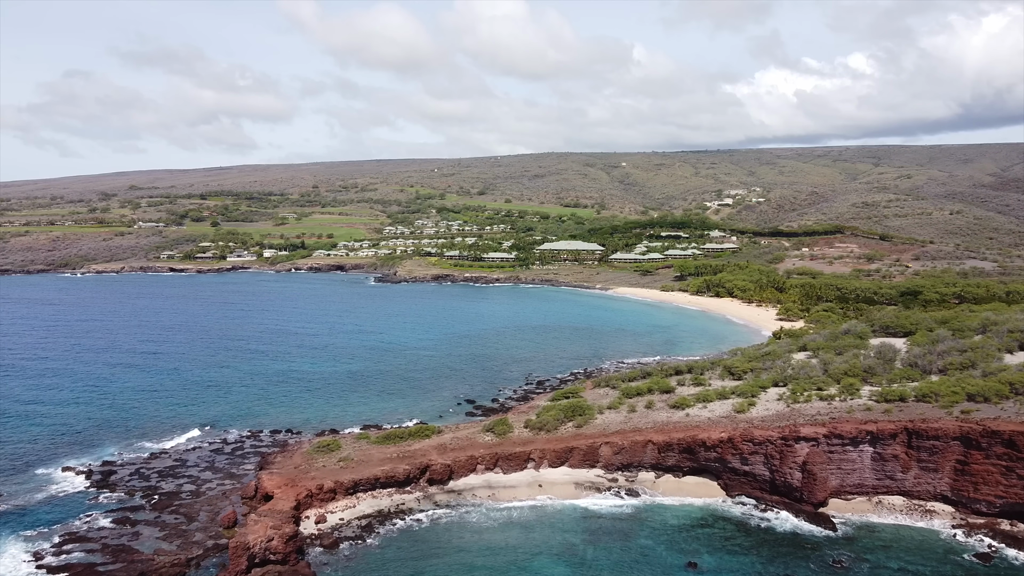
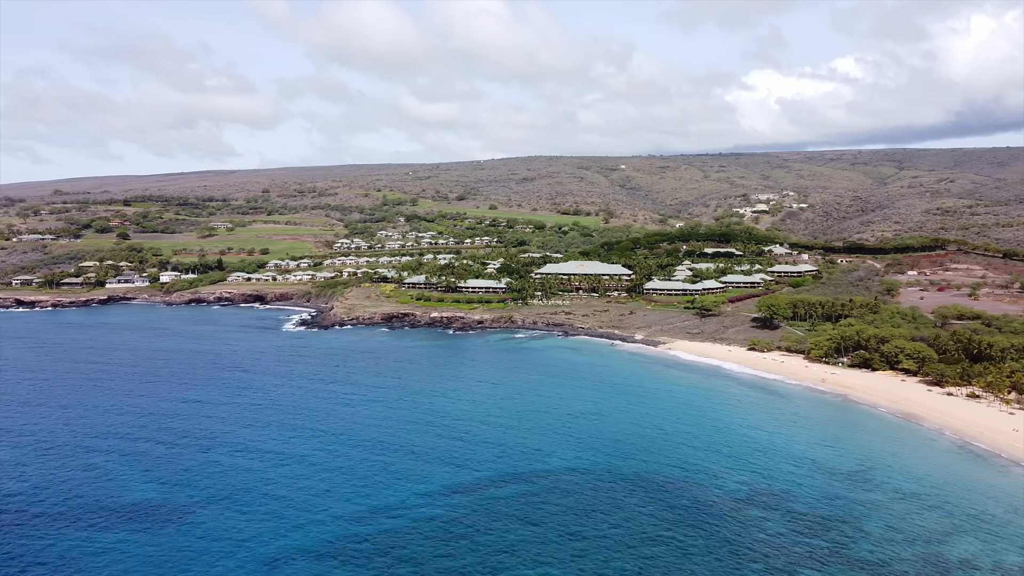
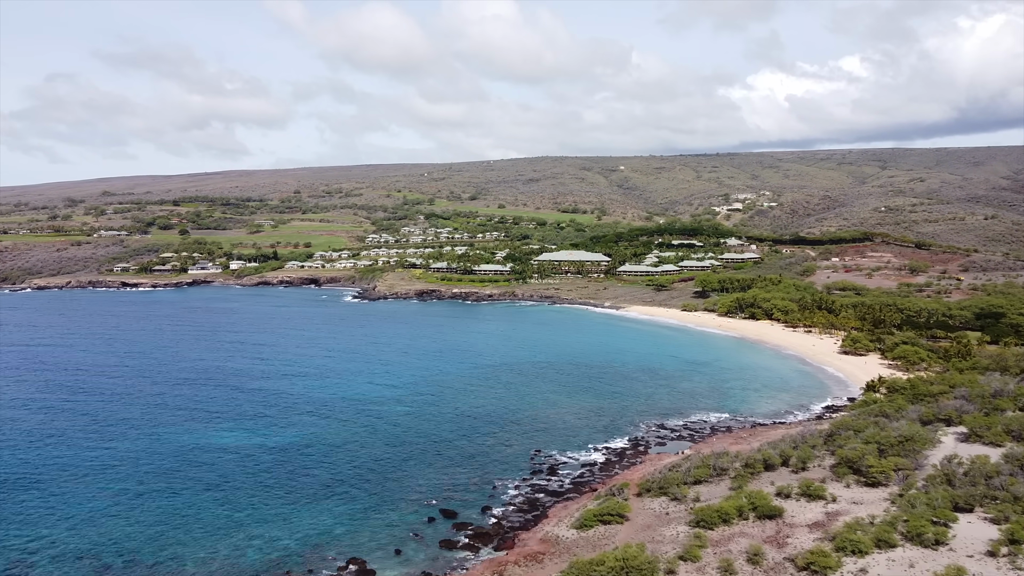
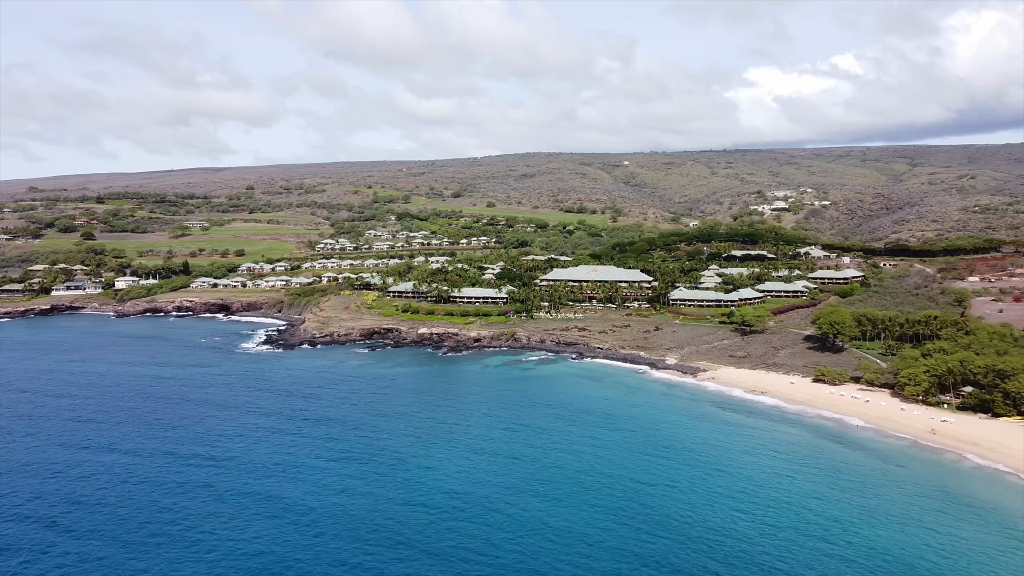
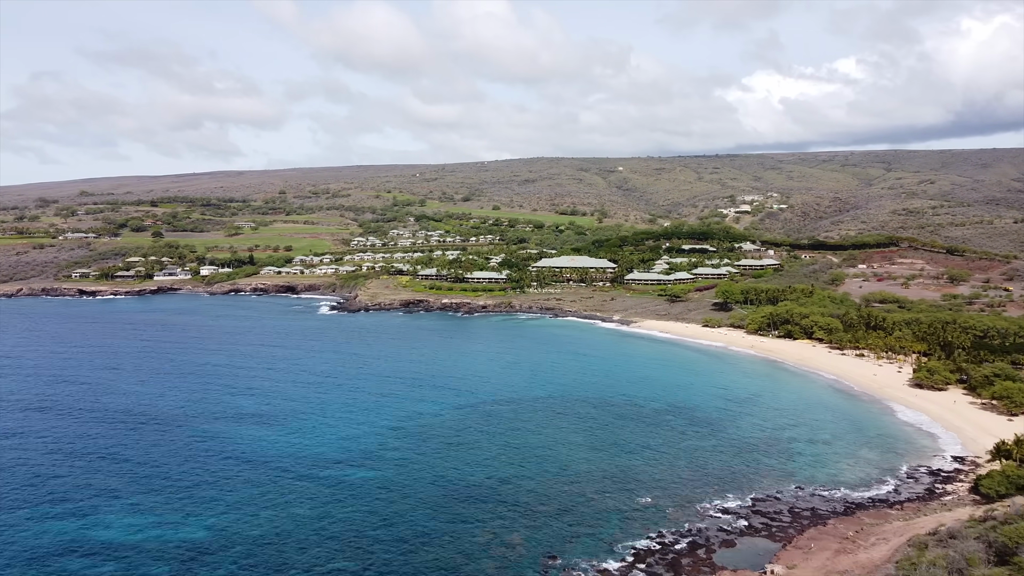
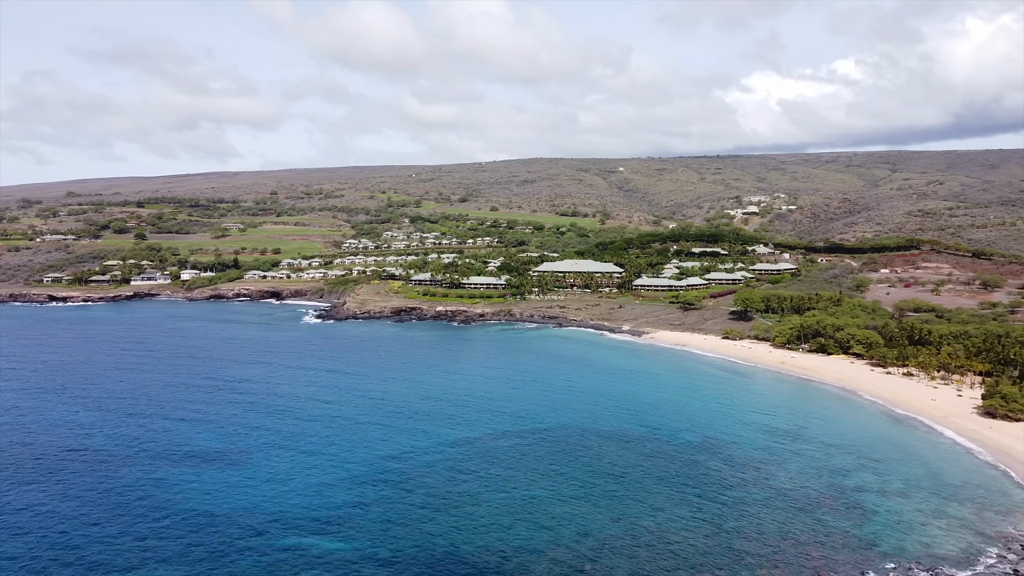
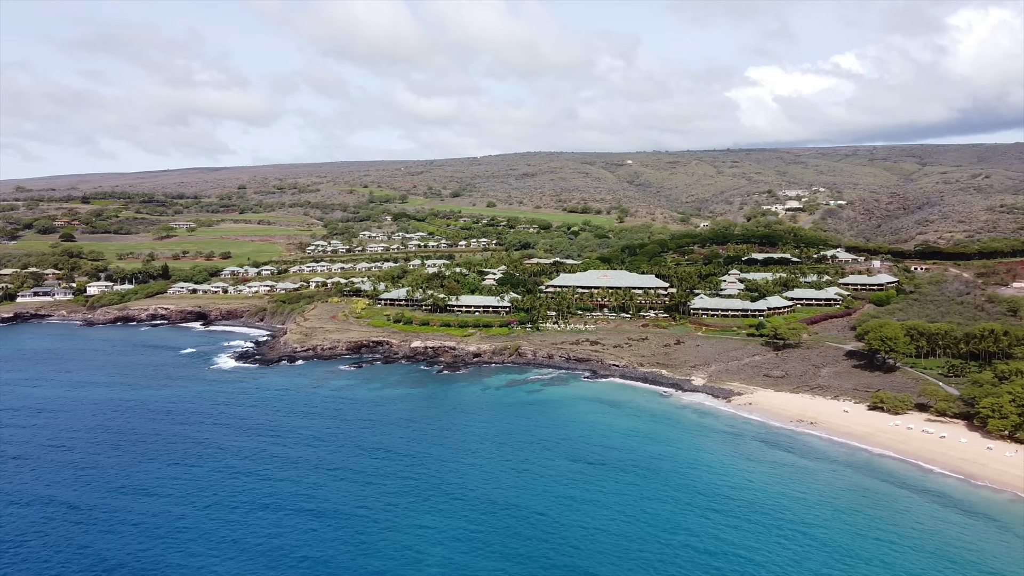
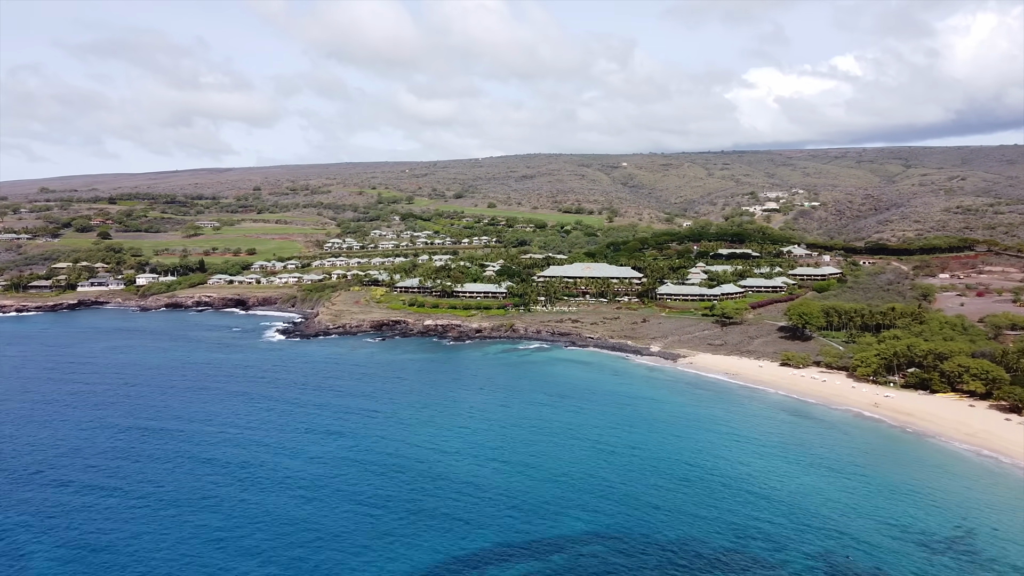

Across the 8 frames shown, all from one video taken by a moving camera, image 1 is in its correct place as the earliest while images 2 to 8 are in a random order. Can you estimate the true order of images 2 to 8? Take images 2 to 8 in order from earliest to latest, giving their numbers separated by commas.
3, 5, 6, 2, 8, 4, 7
